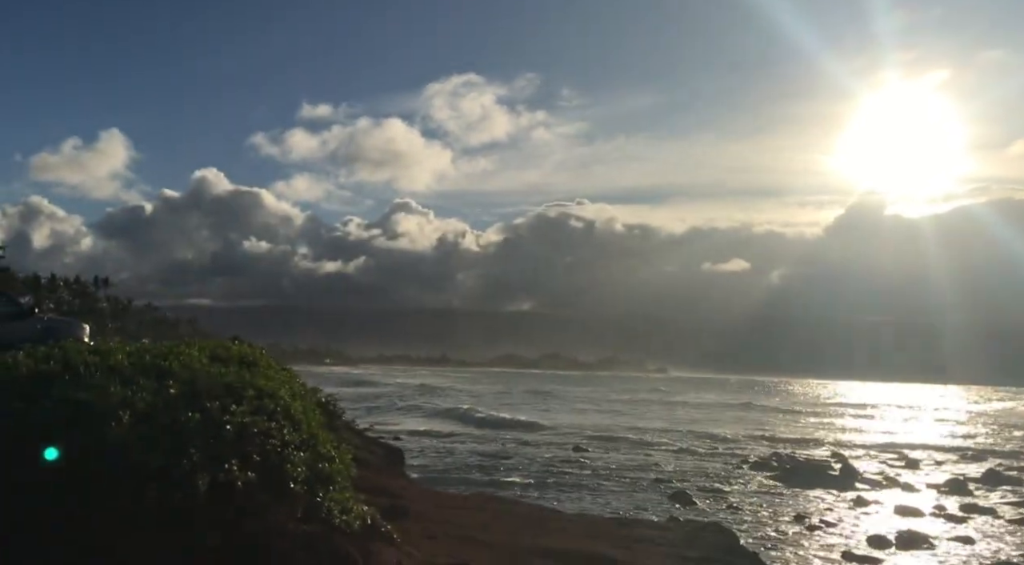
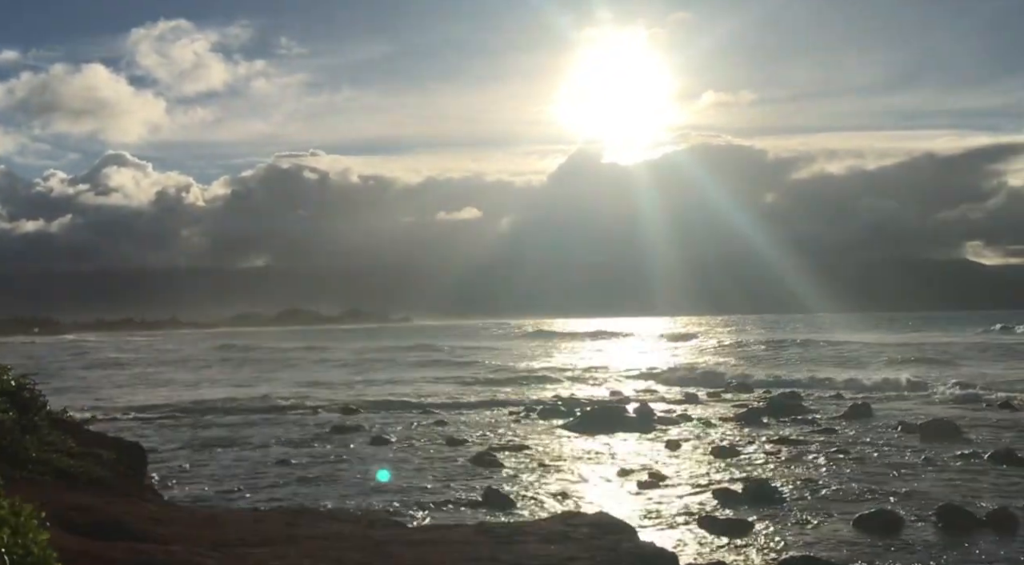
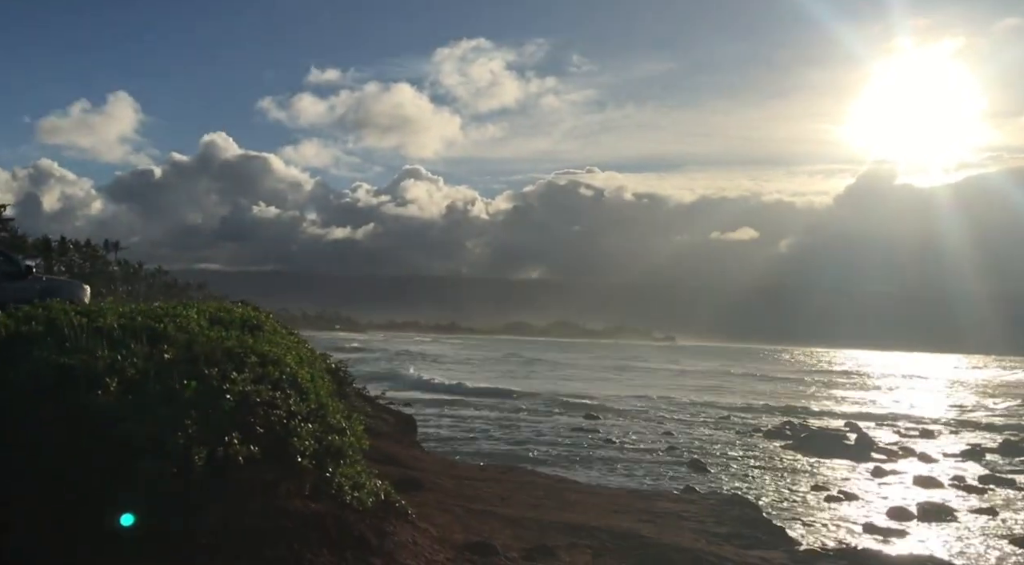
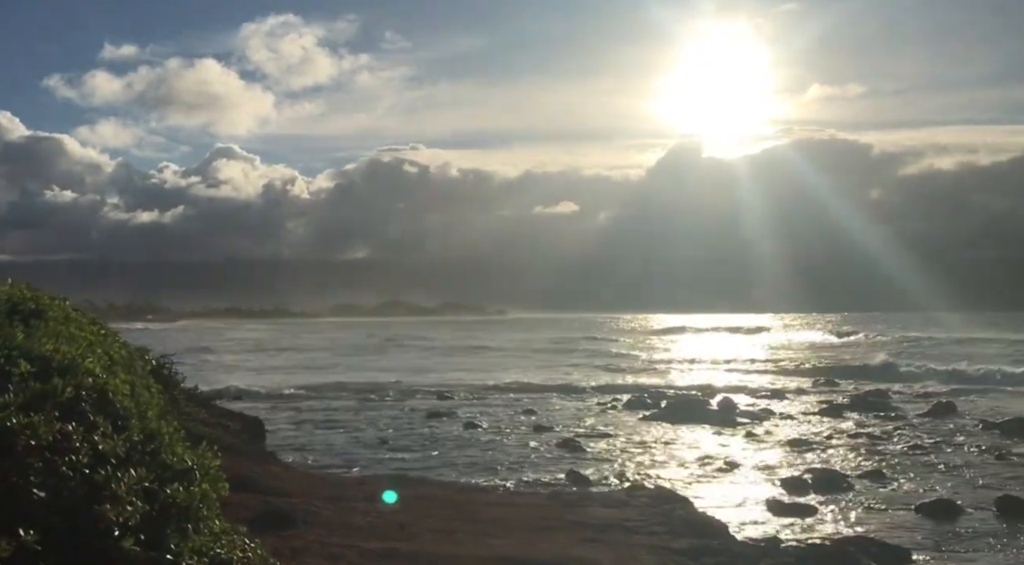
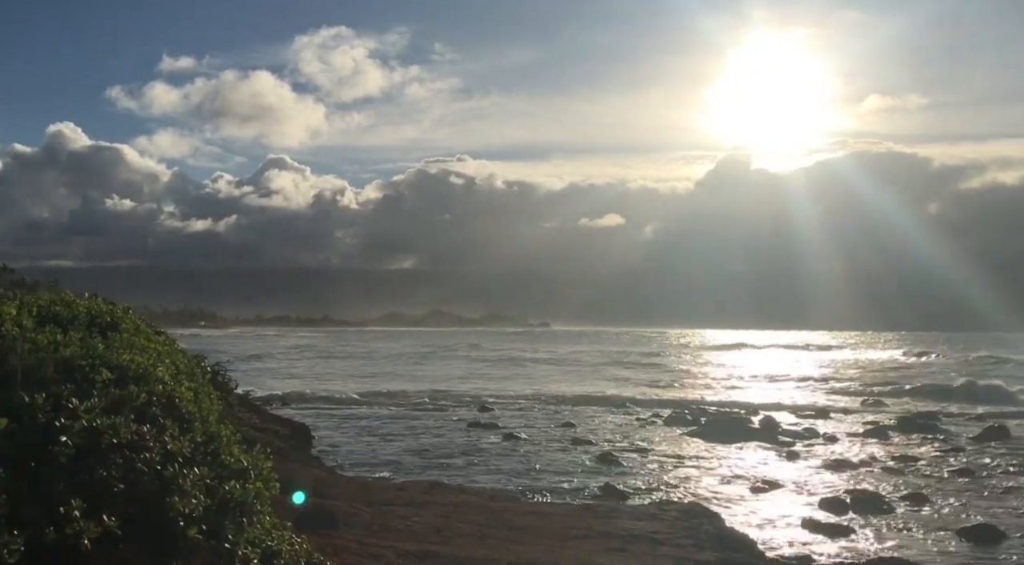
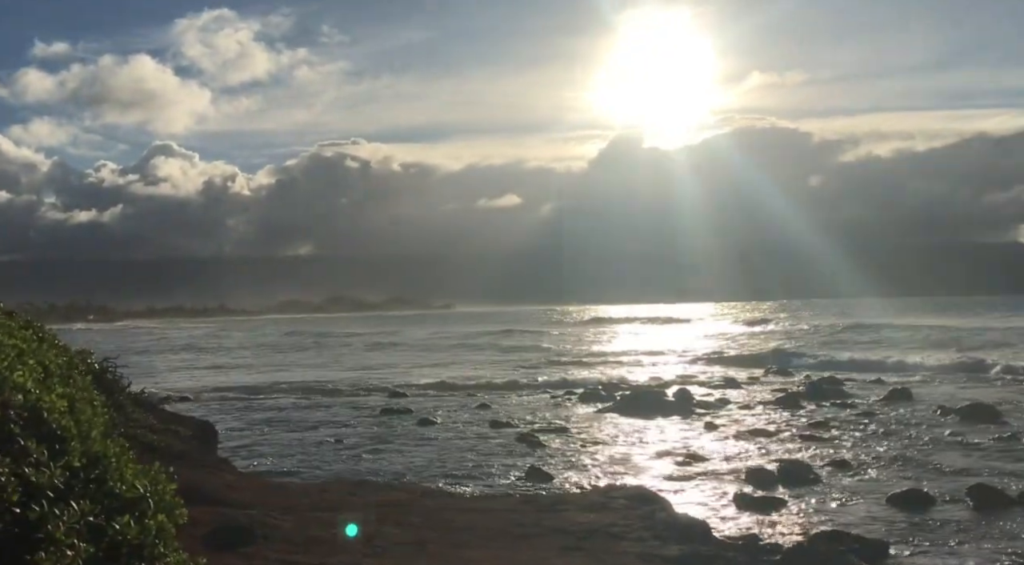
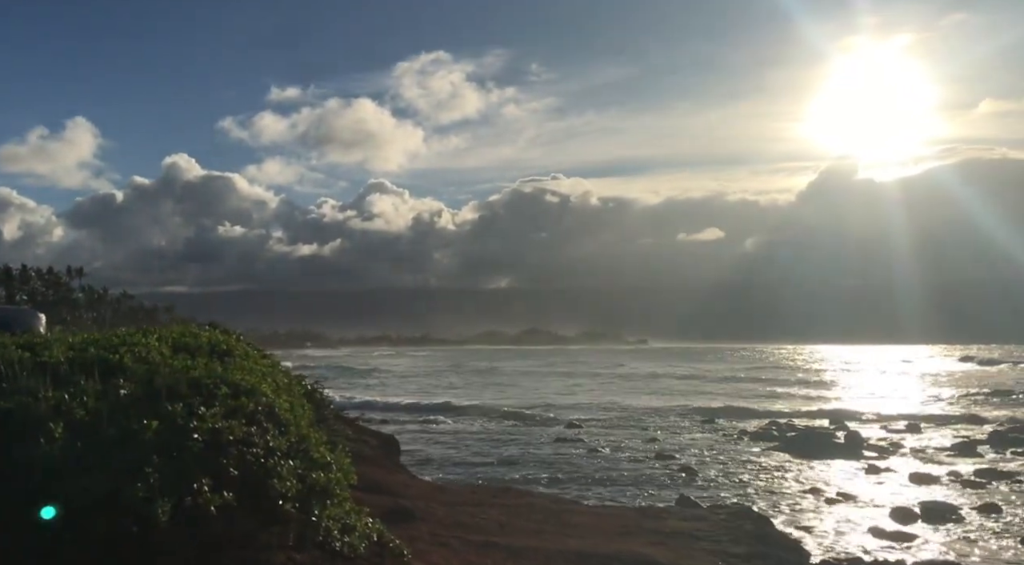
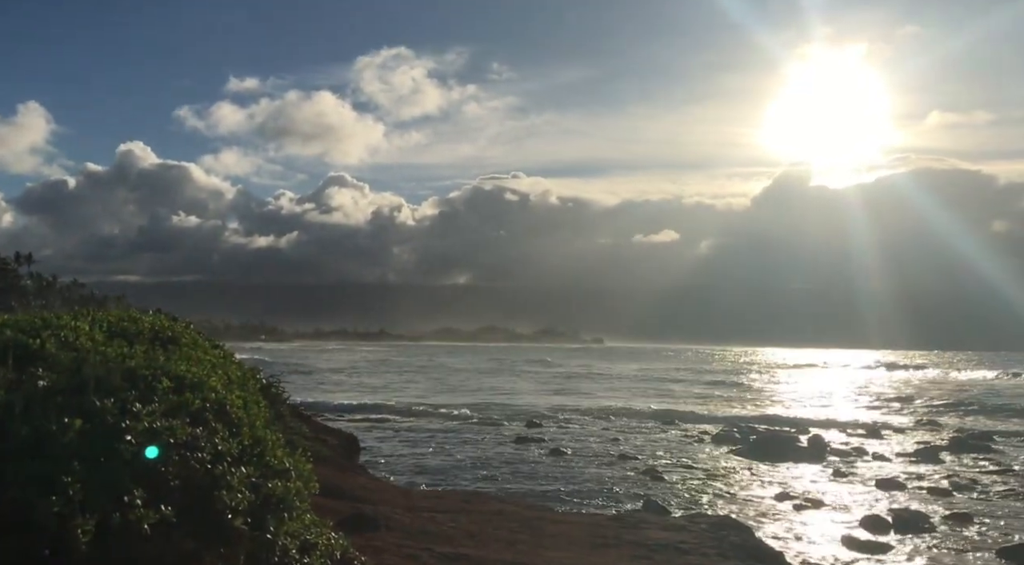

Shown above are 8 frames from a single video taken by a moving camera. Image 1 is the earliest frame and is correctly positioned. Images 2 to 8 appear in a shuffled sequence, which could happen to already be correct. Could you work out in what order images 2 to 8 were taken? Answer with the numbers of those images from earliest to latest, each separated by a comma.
3, 7, 8, 5, 4, 6, 2
